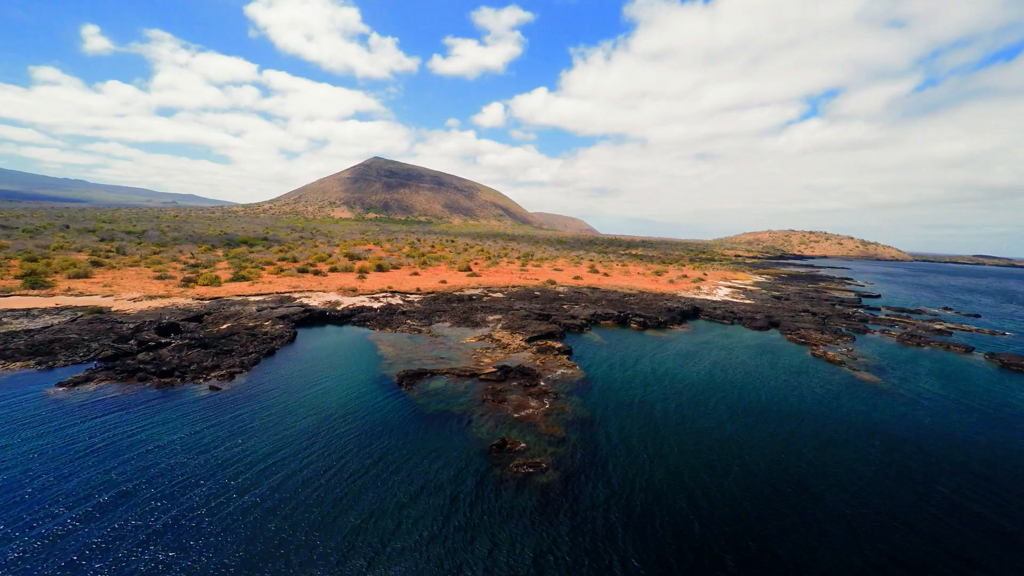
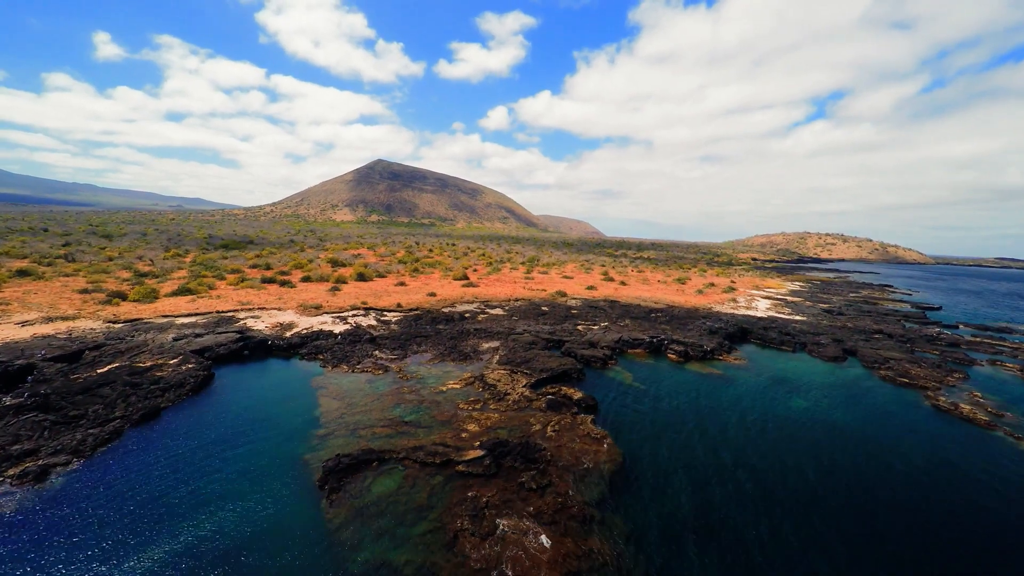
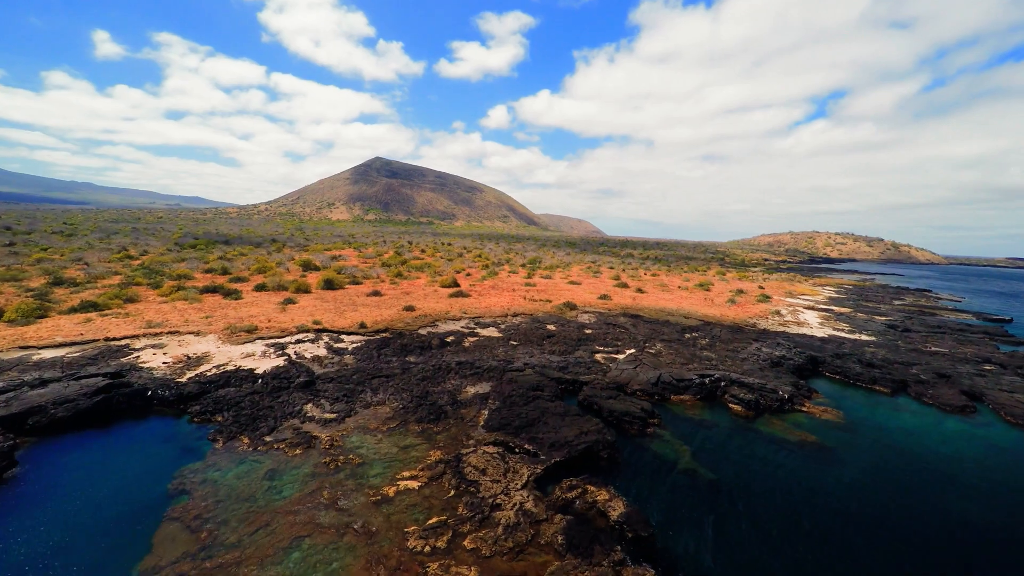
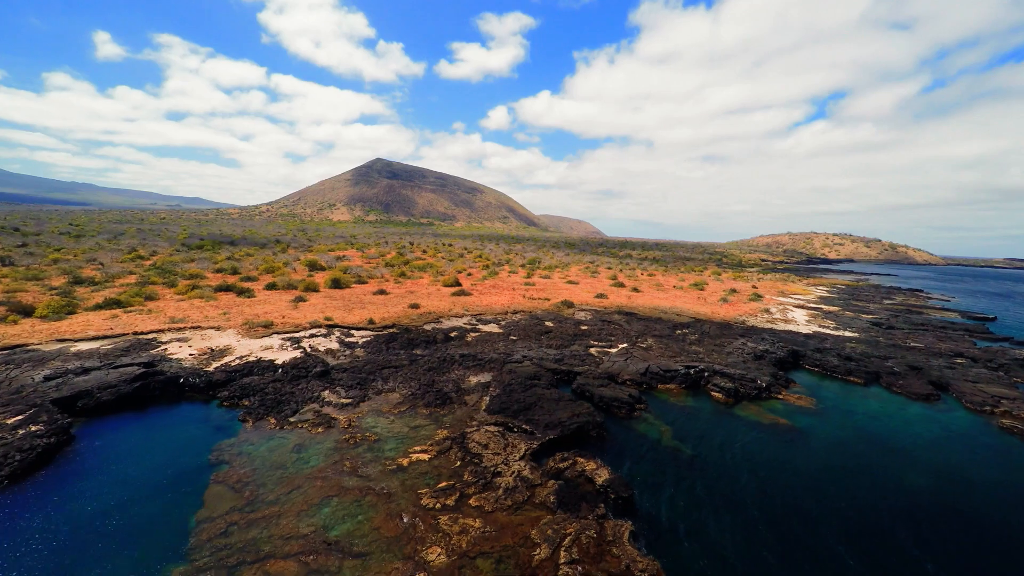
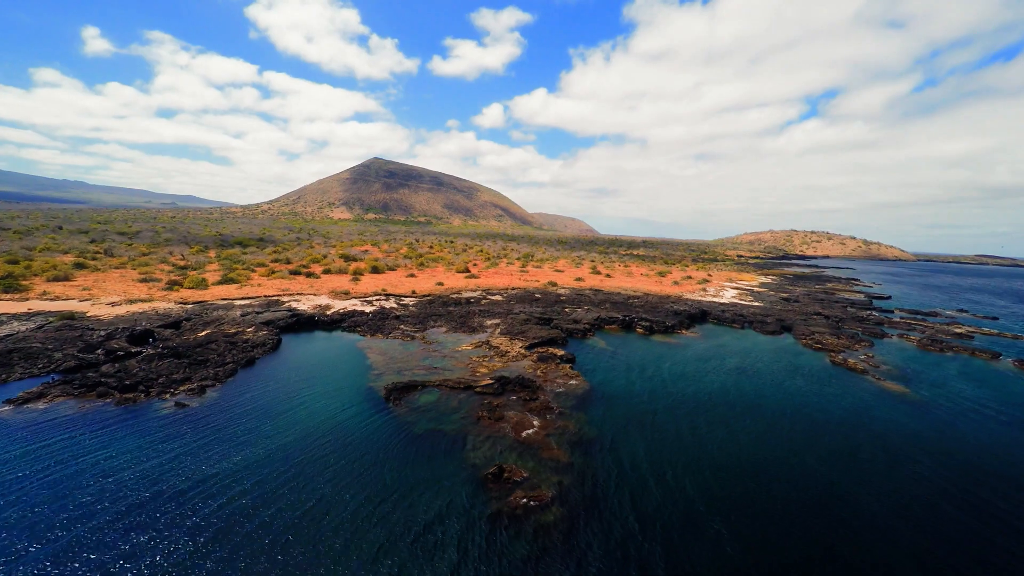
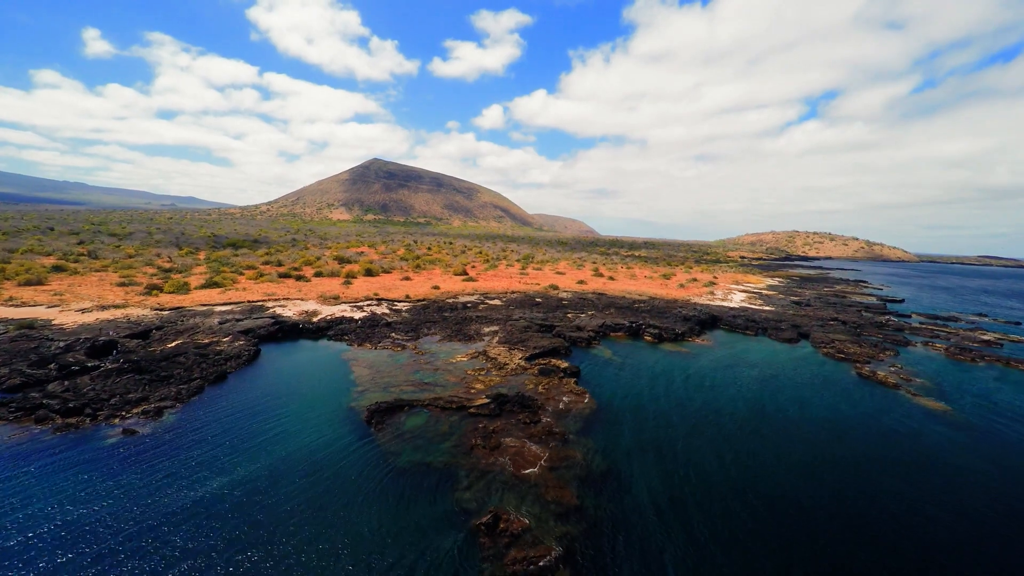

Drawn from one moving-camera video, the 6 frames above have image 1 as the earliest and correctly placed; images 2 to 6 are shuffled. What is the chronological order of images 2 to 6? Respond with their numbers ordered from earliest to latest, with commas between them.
5, 6, 2, 4, 3
